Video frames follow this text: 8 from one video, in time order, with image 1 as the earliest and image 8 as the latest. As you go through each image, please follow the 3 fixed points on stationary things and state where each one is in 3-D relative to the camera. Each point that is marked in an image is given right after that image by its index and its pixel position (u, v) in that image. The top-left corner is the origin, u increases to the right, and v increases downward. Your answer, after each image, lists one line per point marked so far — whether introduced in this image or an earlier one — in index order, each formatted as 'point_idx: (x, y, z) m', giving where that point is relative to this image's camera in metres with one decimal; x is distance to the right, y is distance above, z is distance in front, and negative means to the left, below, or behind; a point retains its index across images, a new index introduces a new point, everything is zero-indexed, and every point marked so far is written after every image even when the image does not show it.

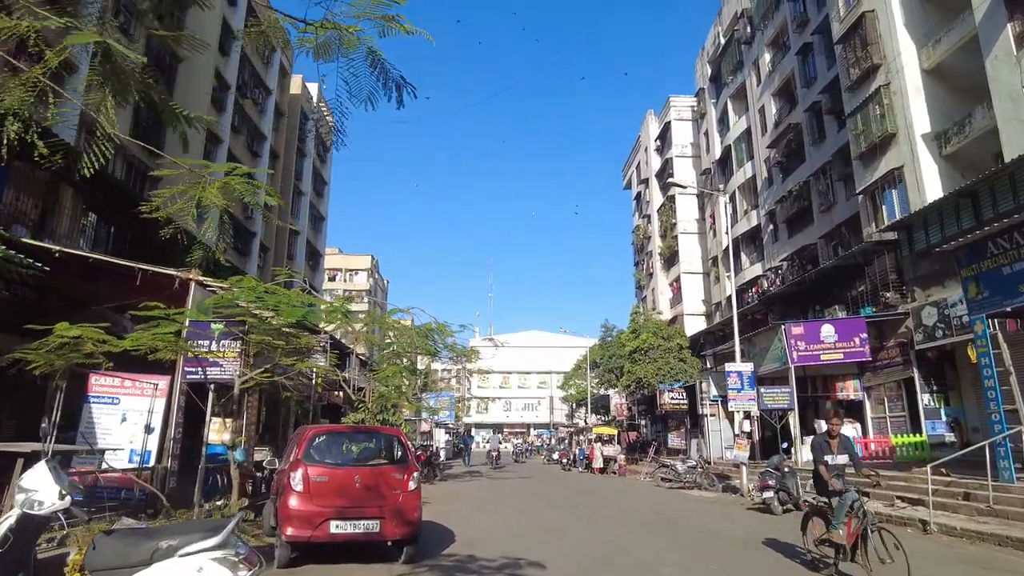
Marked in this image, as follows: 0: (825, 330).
0: (+7.7, -1.0, +16.2) m
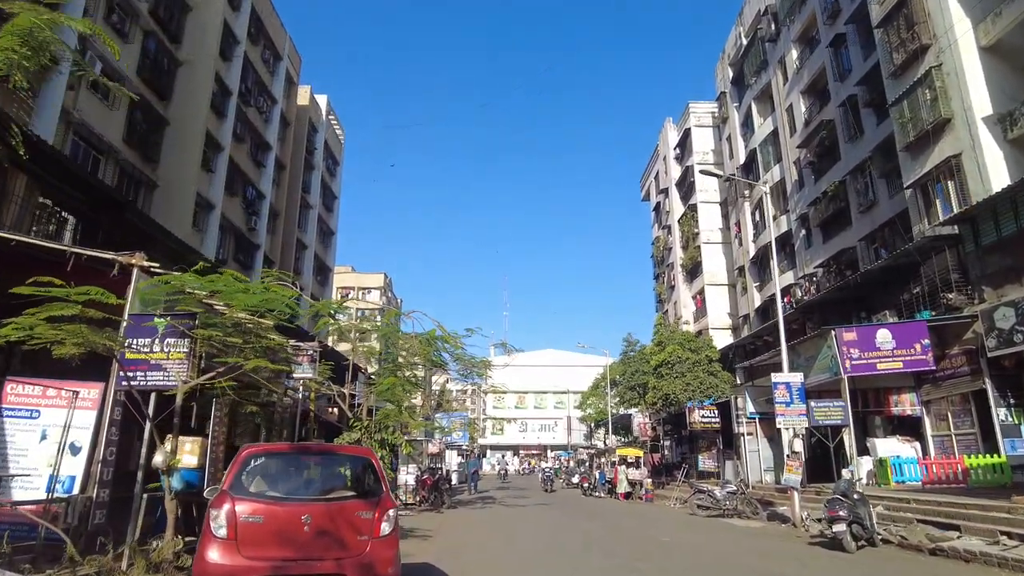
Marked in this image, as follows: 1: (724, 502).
0: (+8.0, -1.0, +14.3) m
1: (+4.8, -4.9, +15.0) m
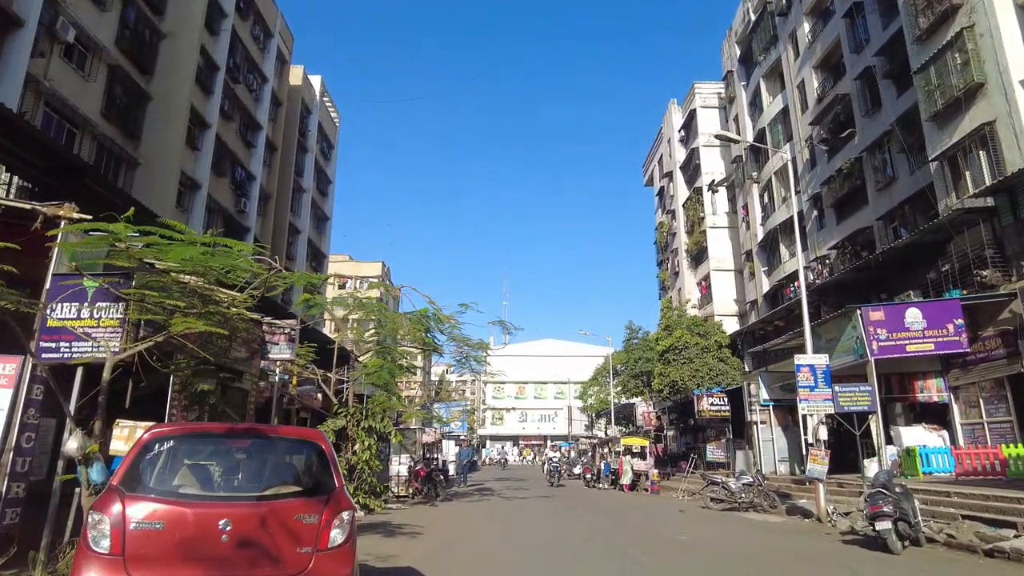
0: (+8.0, -0.6, +13.2) m
1: (+4.8, -4.4, +13.9) m
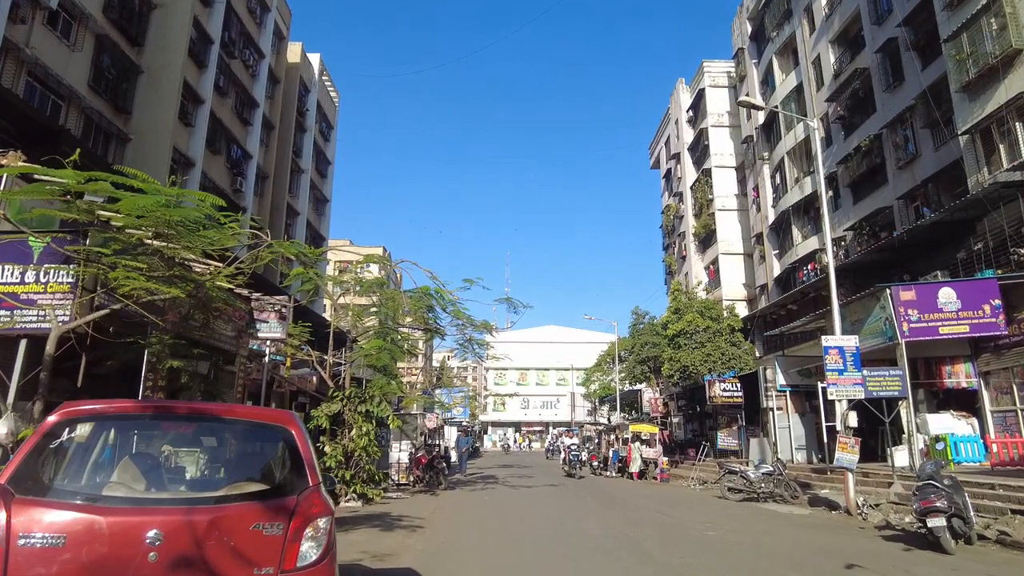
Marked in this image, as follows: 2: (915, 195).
0: (+8.1, -0.1, +12.3) m
1: (+4.9, -3.9, +13.2) m
2: (+12.2, +2.8, +20.0) m
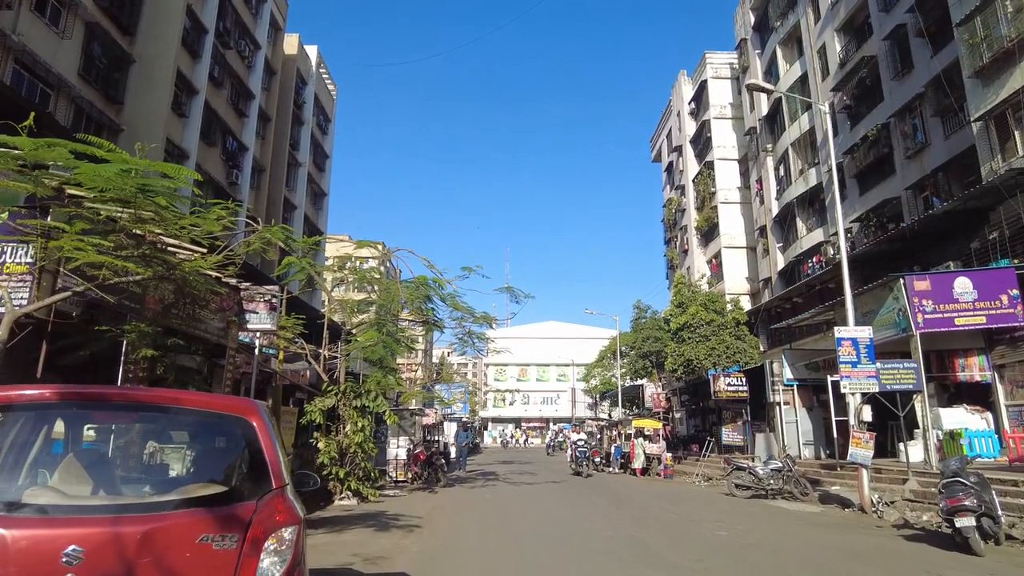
0: (+8.1, 0.0, +11.9) m
1: (+4.9, -3.8, +12.8) m
2: (+12.3, +3.1, +19.6) m
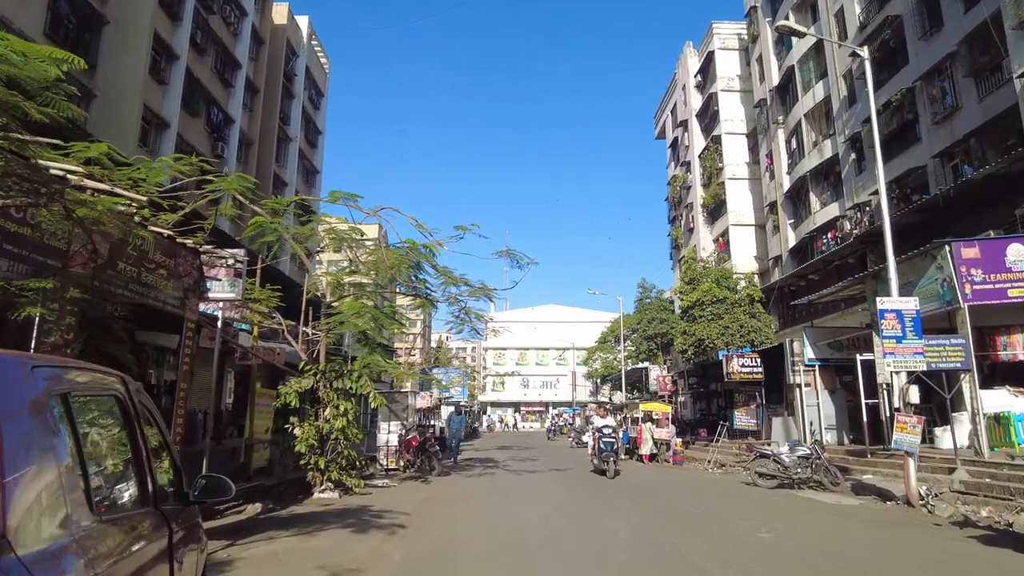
0: (+8.1, +0.6, +10.7) m
1: (+5.0, -3.2, +11.6) m
2: (+12.2, +3.8, +18.2) m
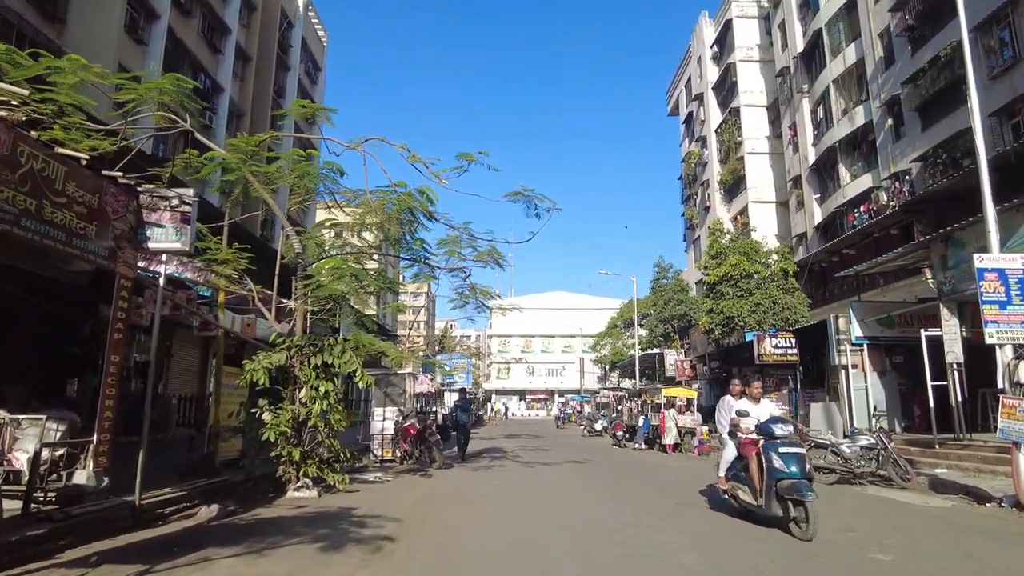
0: (+8.3, +1.1, +8.9) m
1: (+5.2, -2.6, +9.9) m
2: (+12.5, +4.5, +16.4) m
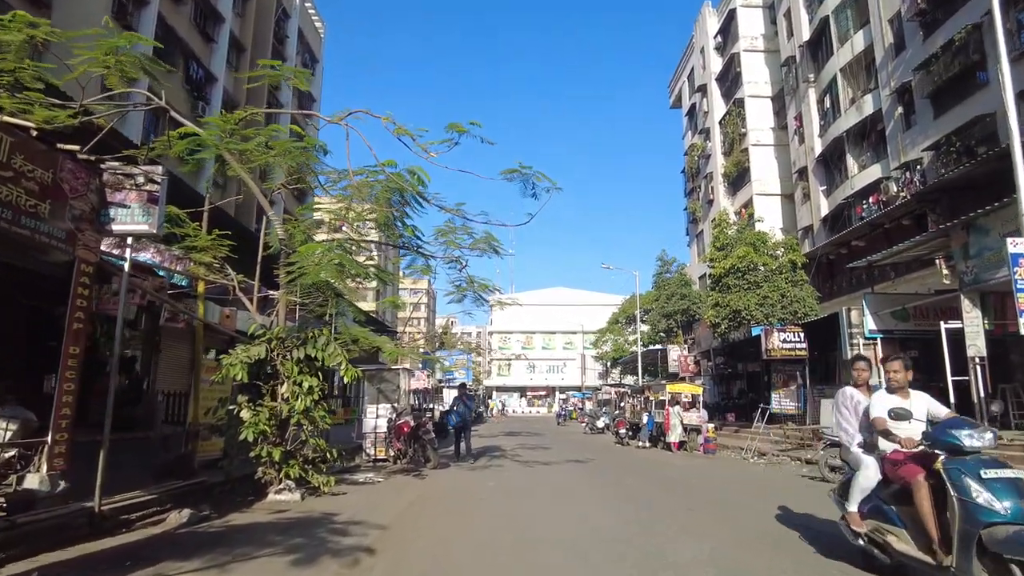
0: (+8.3, +1.3, +8.3) m
1: (+5.1, -2.5, +9.3) m
2: (+12.5, +4.7, +15.8) m
